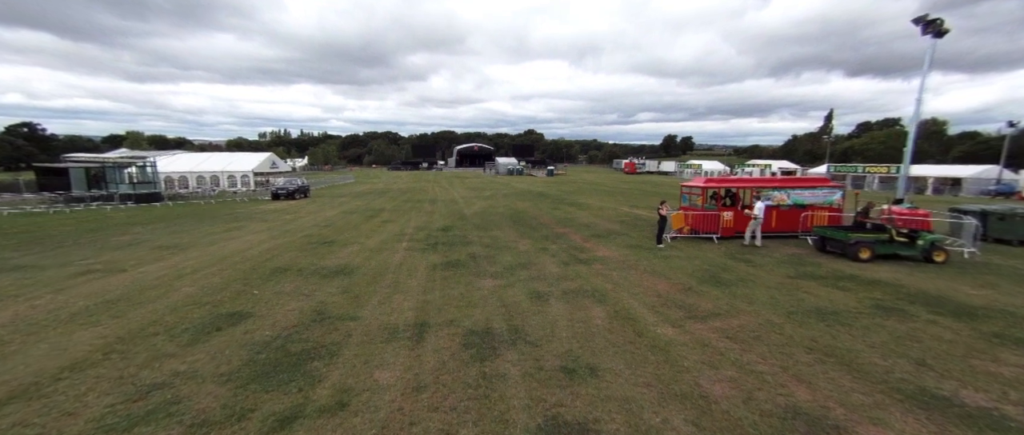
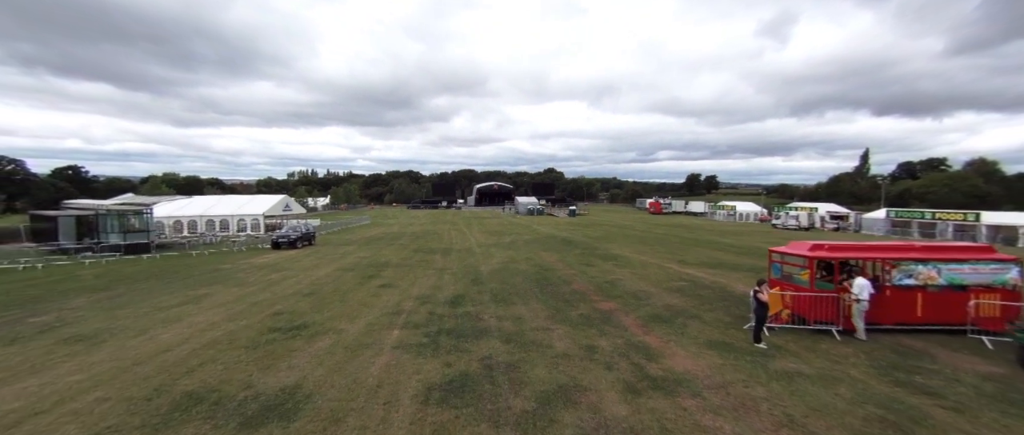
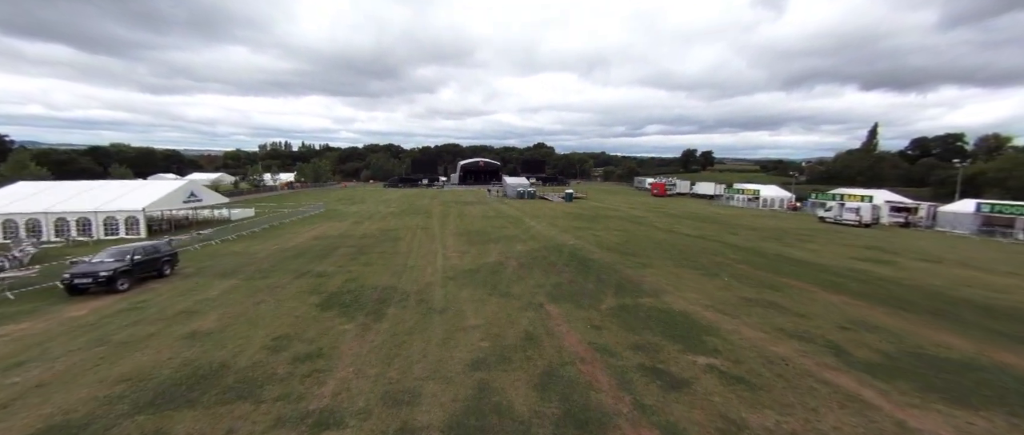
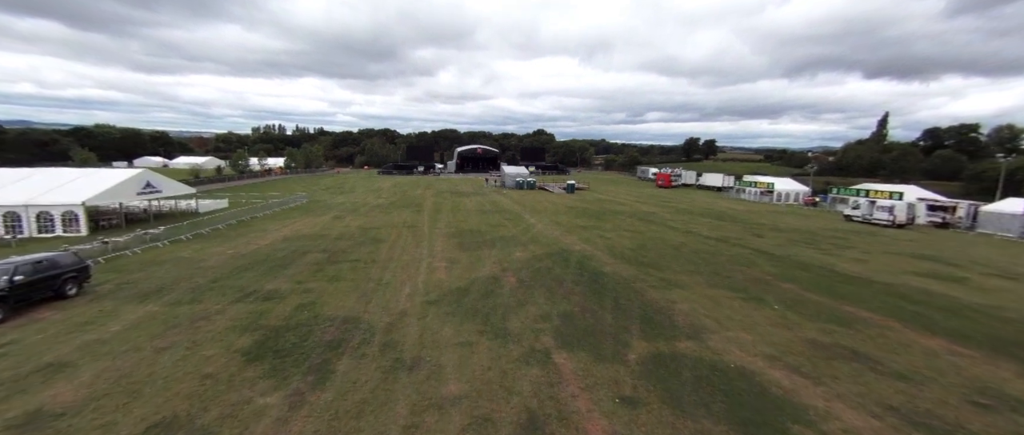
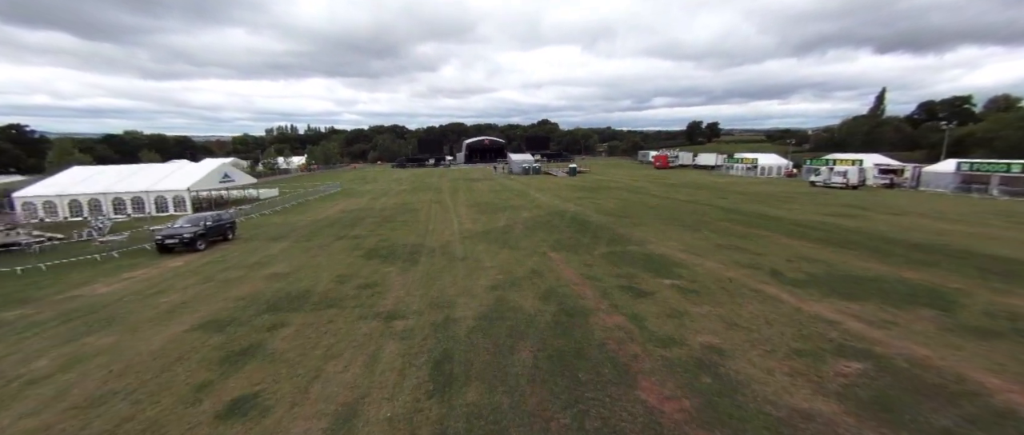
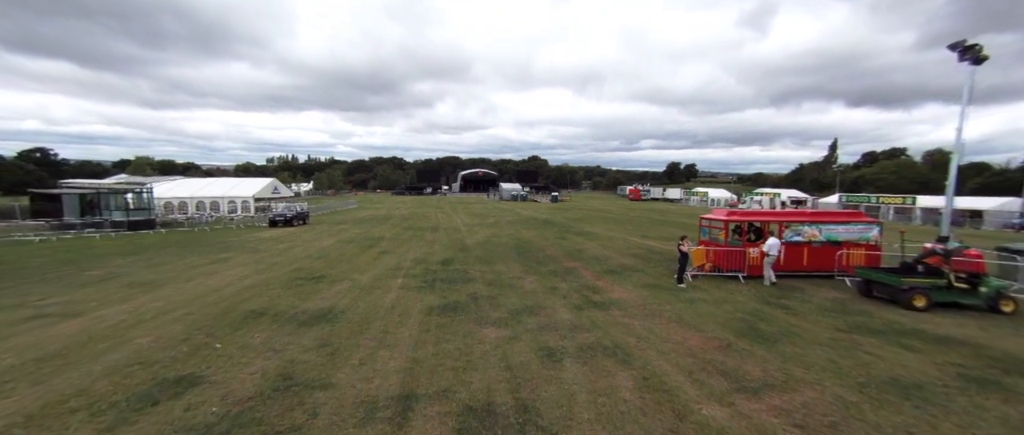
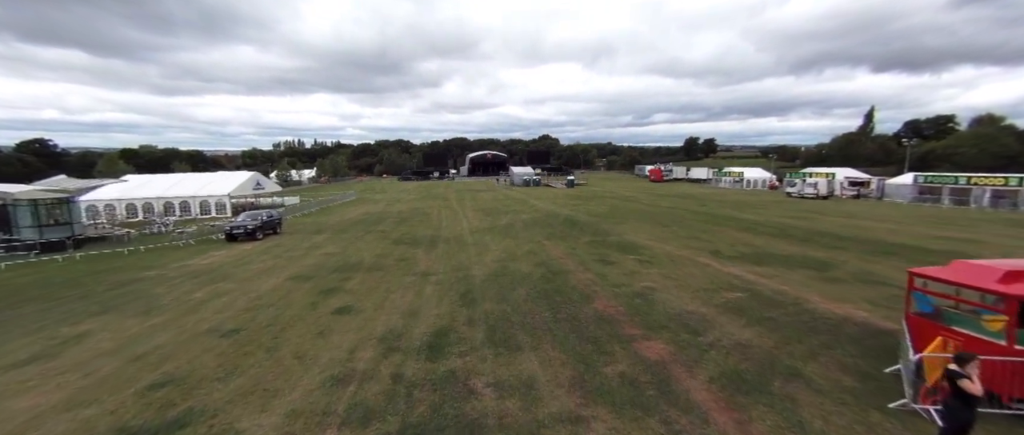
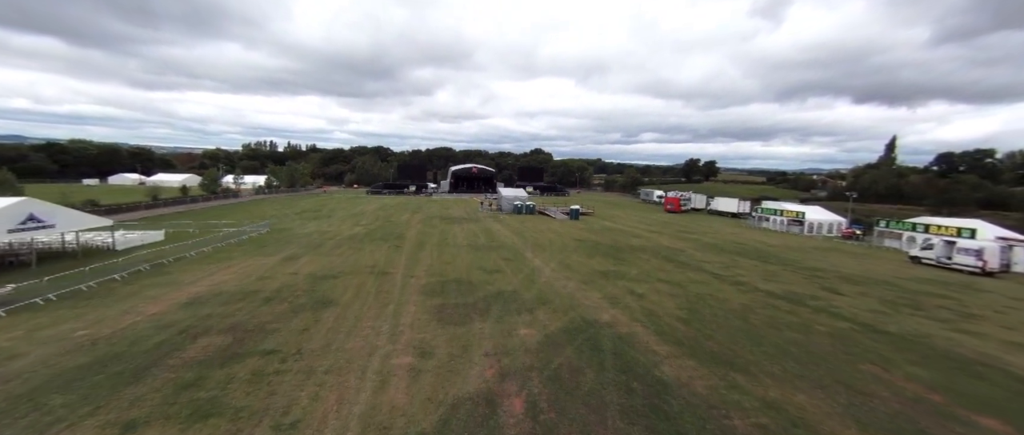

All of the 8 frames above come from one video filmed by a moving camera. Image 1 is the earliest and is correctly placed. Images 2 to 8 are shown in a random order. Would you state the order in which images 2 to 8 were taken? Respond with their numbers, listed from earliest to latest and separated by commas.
6, 2, 7, 5, 3, 4, 8
